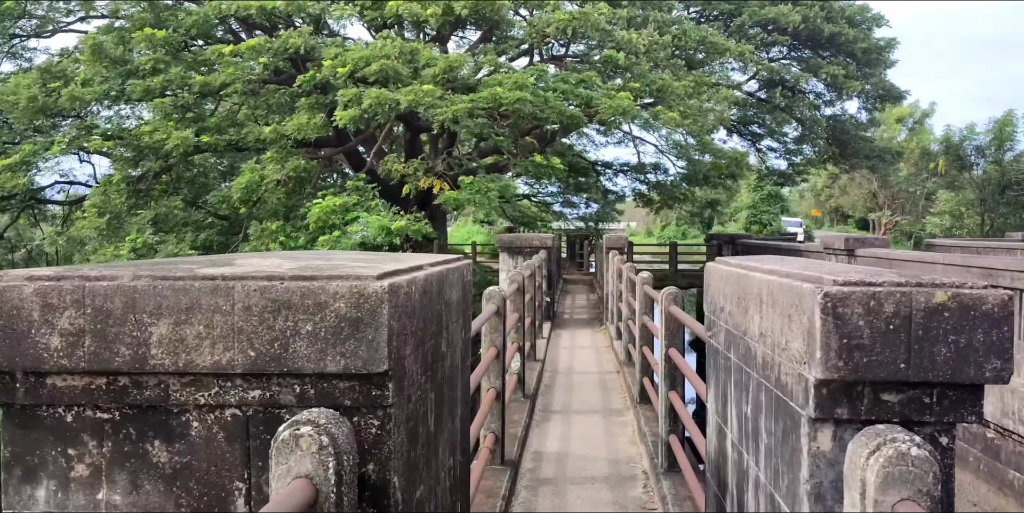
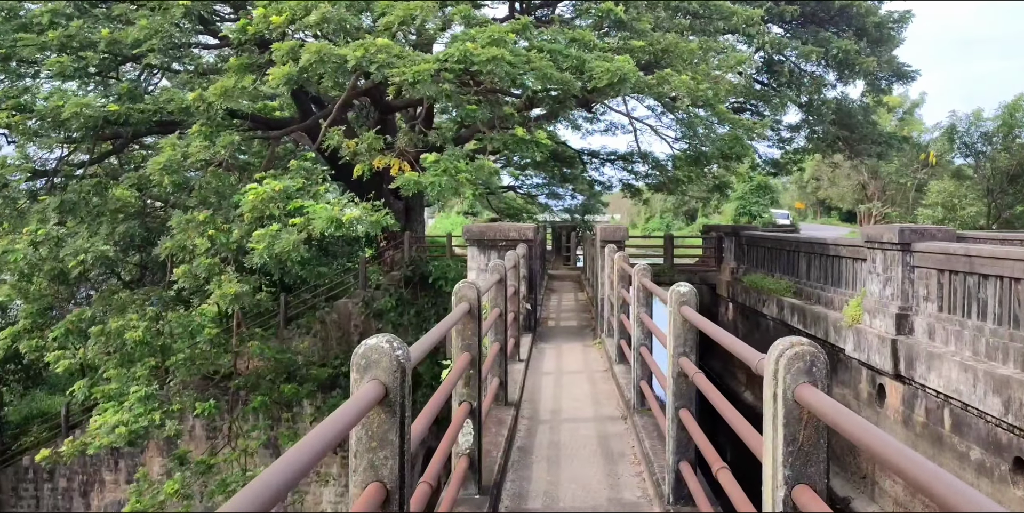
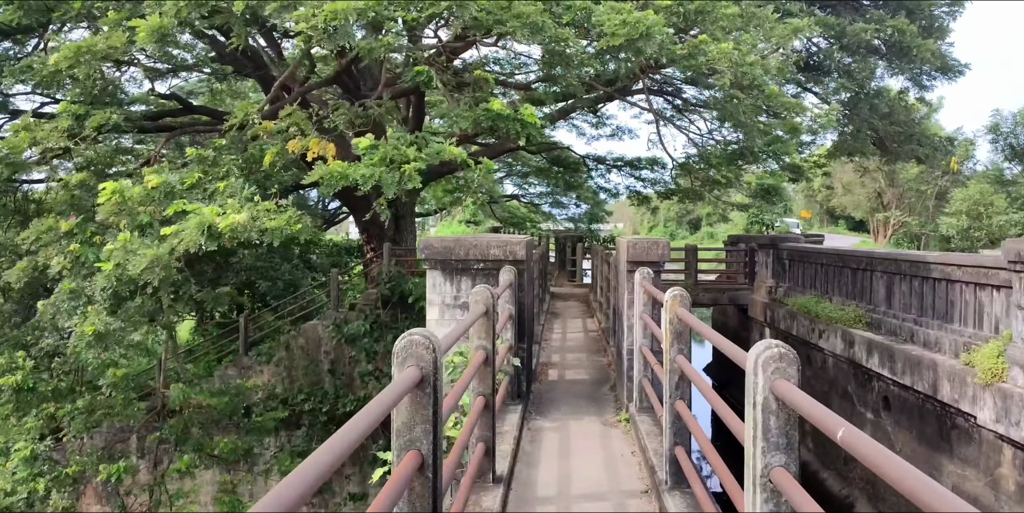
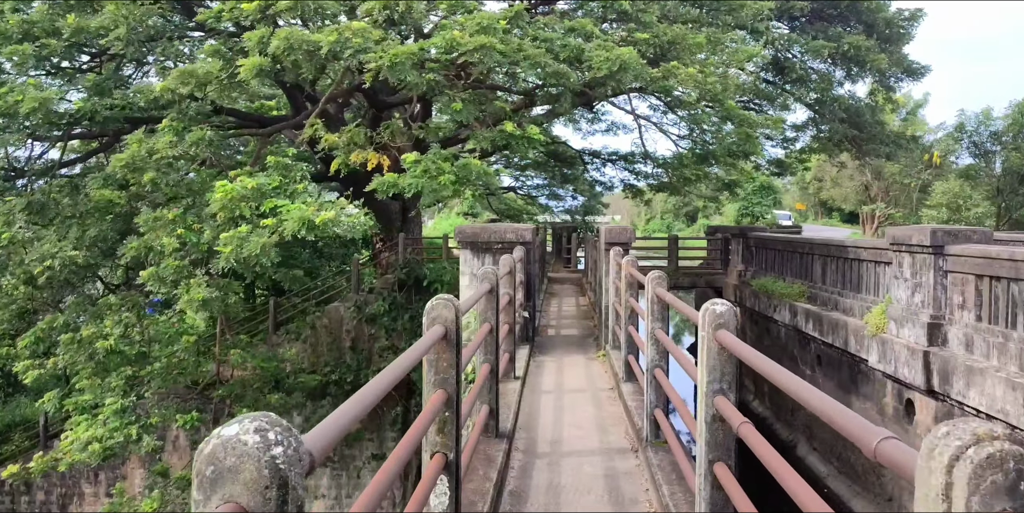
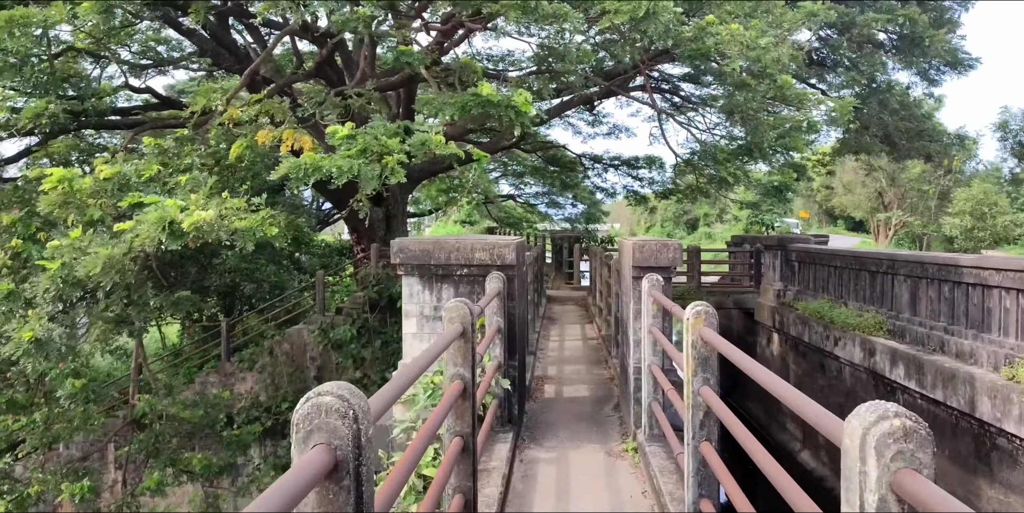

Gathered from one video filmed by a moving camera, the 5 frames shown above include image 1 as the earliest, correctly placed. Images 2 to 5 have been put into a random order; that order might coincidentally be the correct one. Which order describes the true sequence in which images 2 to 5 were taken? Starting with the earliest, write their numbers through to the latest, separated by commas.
2, 4, 3, 5
